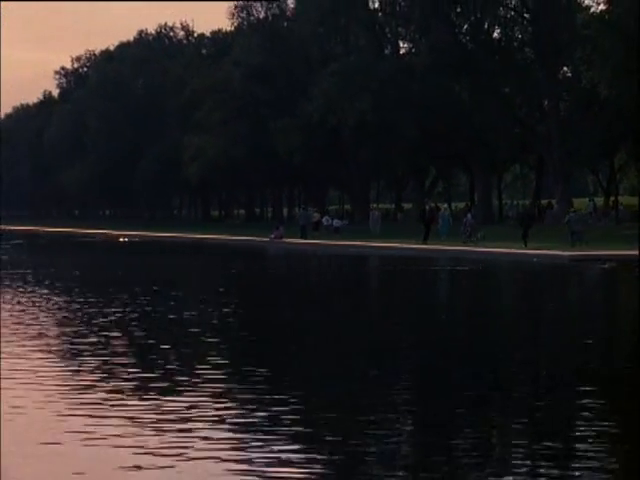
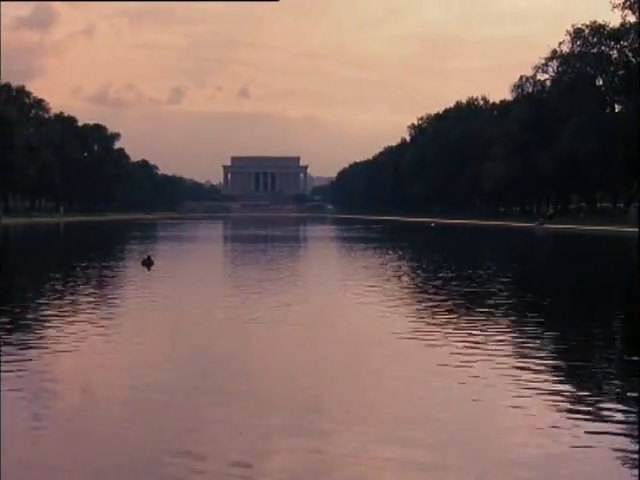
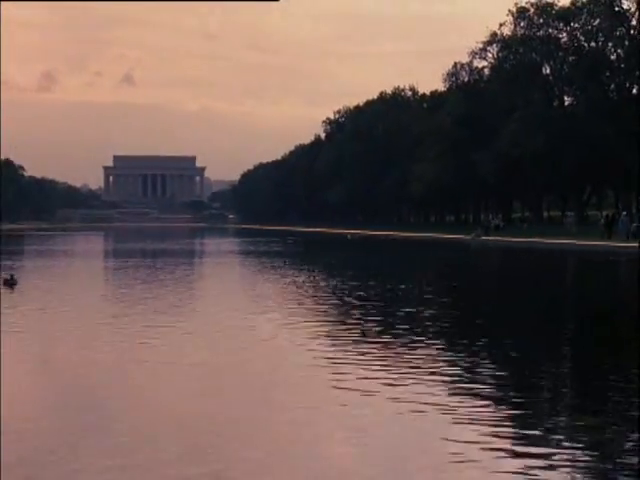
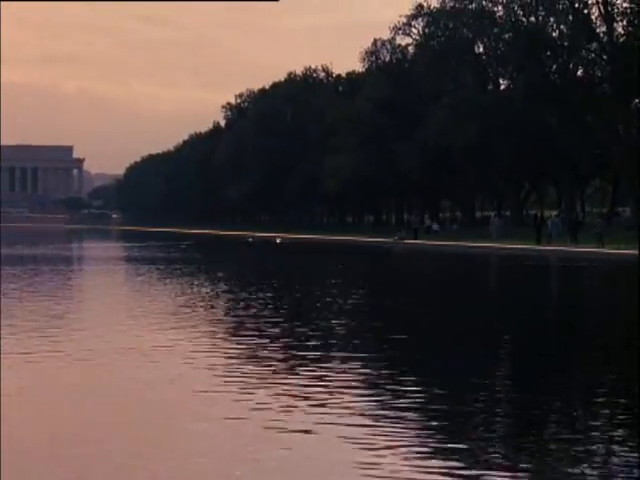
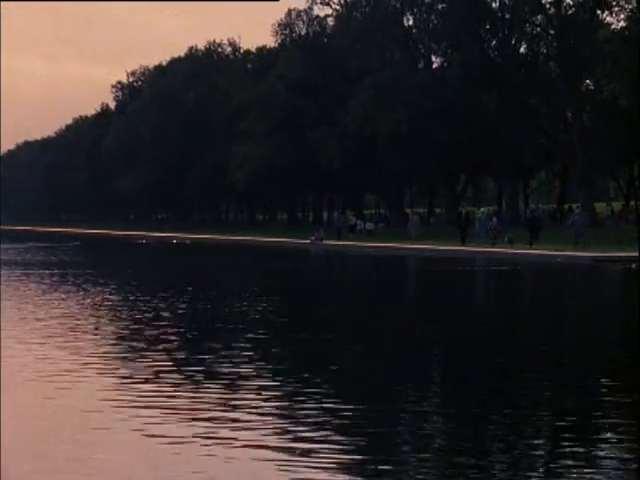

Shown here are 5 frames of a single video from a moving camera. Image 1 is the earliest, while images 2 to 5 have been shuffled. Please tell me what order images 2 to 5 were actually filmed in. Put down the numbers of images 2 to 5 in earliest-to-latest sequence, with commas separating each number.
5, 4, 3, 2
